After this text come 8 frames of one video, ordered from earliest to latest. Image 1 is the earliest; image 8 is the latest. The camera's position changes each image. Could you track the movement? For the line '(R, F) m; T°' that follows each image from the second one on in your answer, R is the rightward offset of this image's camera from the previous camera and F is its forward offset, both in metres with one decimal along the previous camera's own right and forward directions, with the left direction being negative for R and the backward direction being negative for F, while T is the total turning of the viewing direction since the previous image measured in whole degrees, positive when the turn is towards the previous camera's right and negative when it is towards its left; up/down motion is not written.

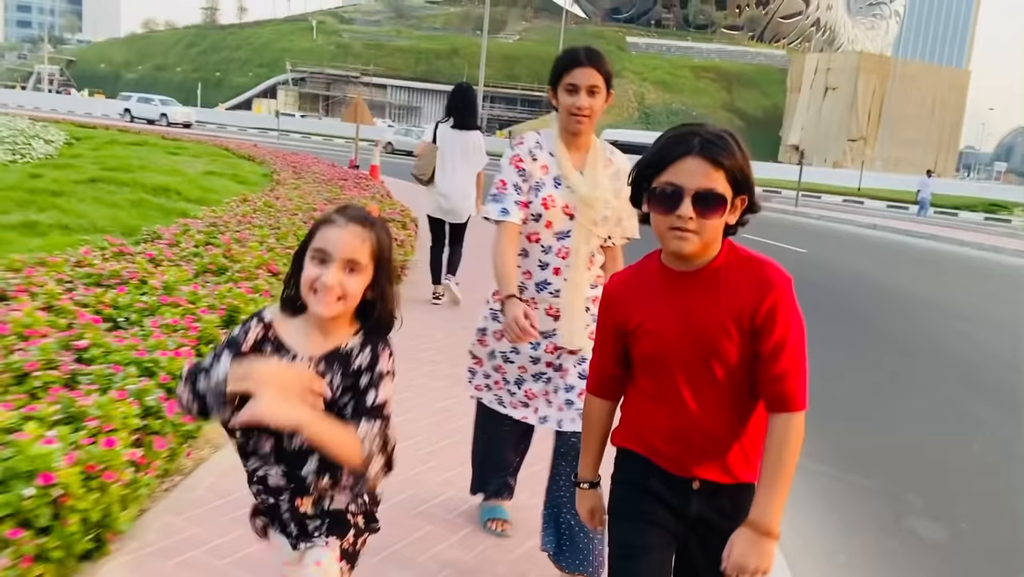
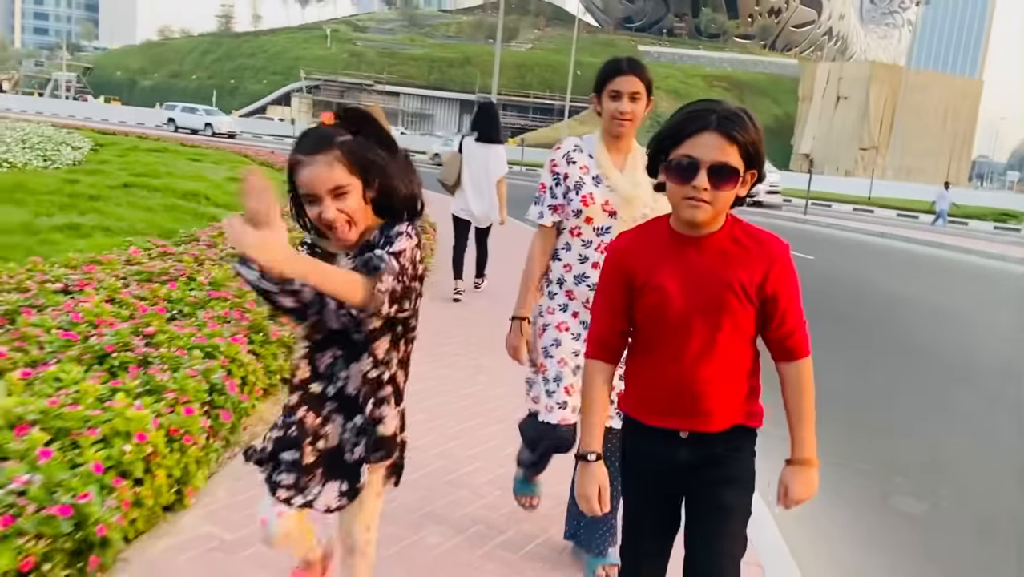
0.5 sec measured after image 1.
(0.0, -0.3) m; -1°
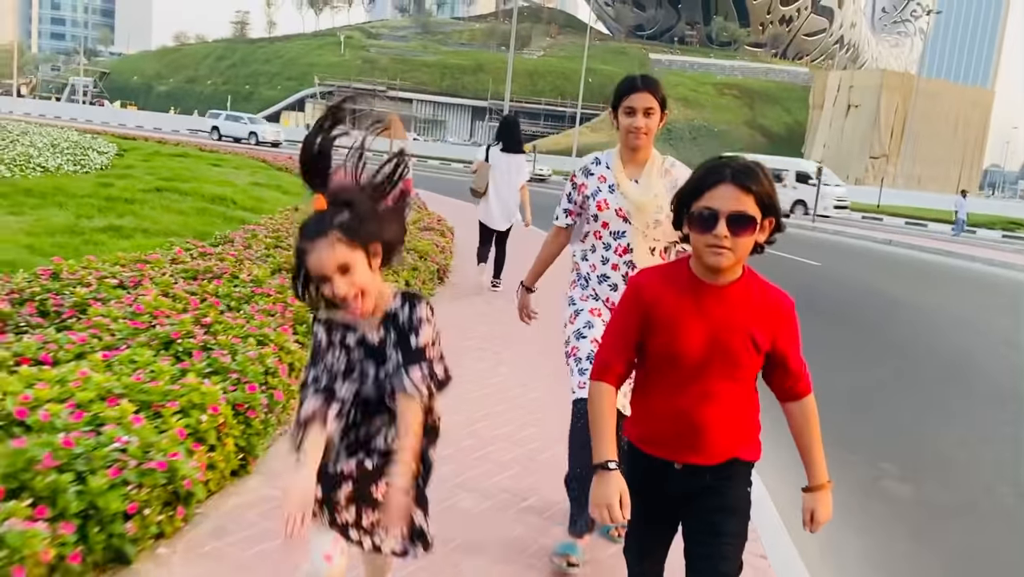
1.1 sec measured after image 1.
(0.0, -0.3) m; -1°
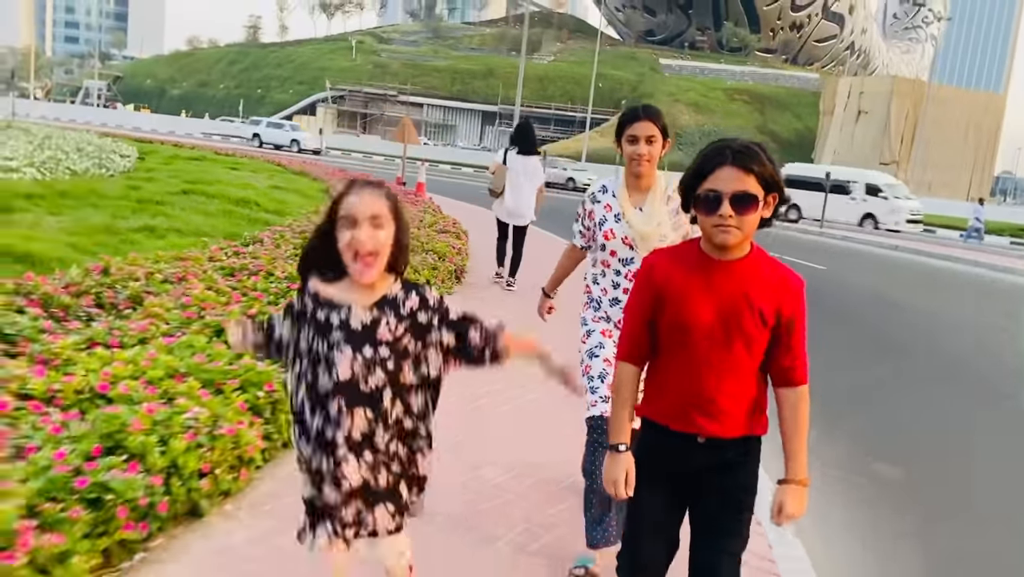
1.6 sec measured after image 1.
(0.0, -0.3) m; -1°
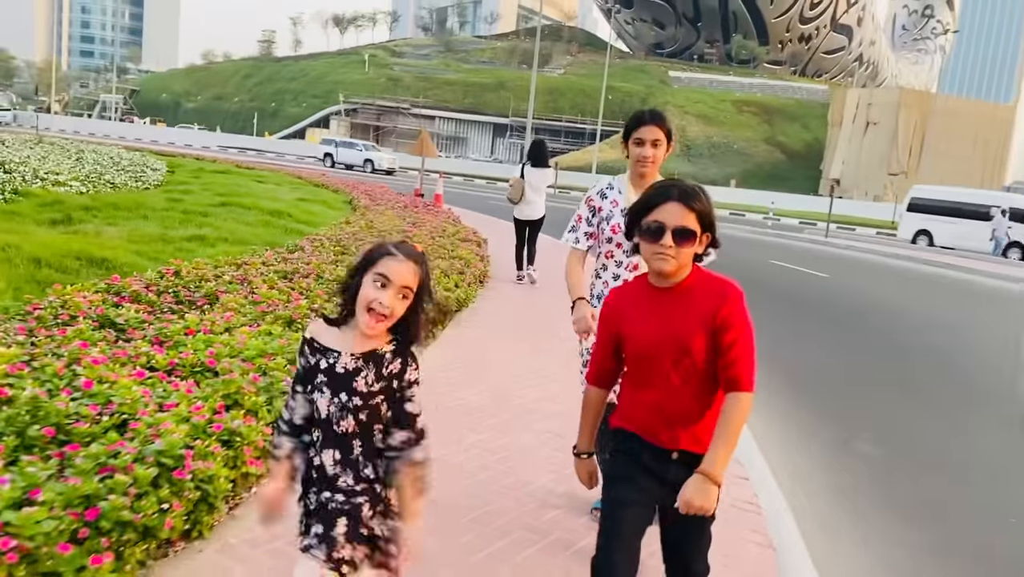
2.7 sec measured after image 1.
(-0.1, -0.6) m; -1°
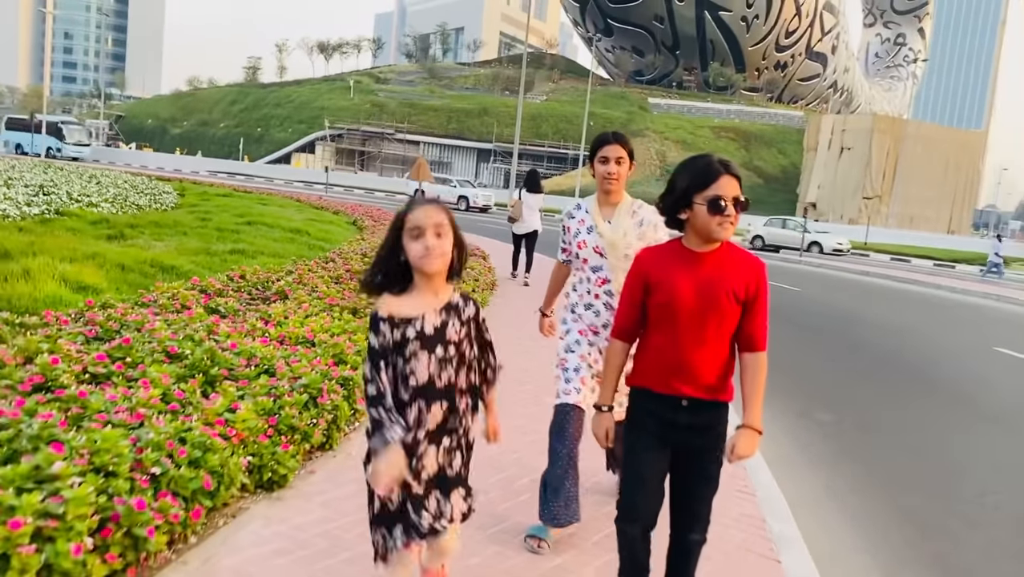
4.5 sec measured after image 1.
(-0.2, -0.9) m; +1°
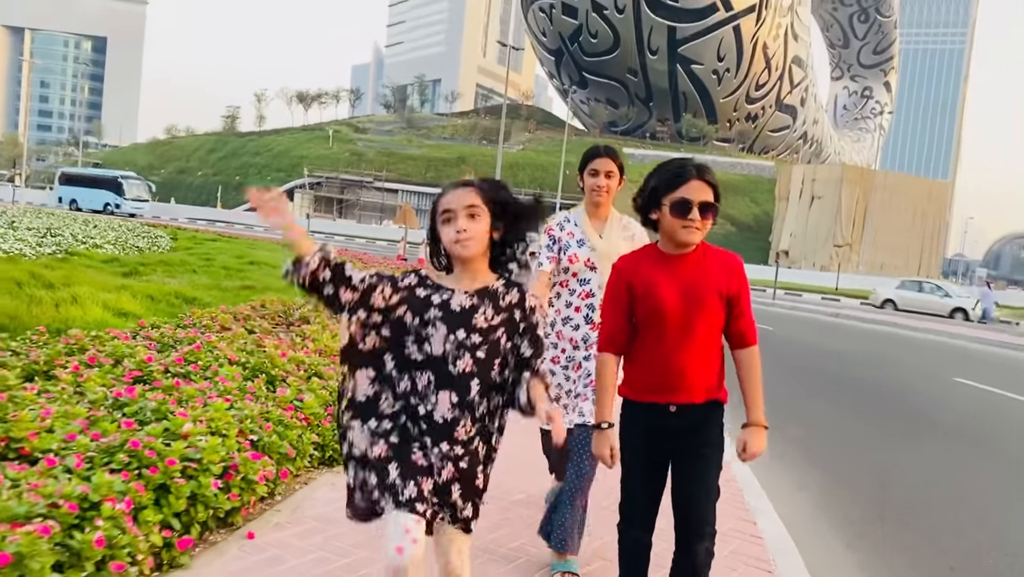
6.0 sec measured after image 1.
(-0.2, -0.6) m; +2°
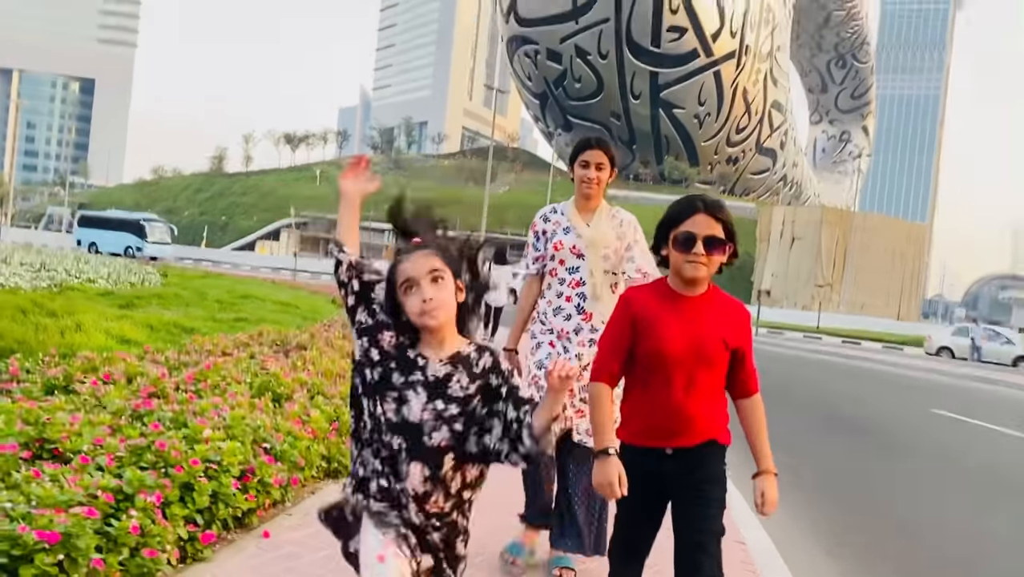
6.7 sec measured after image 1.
(0.0, -0.2) m; +1°
